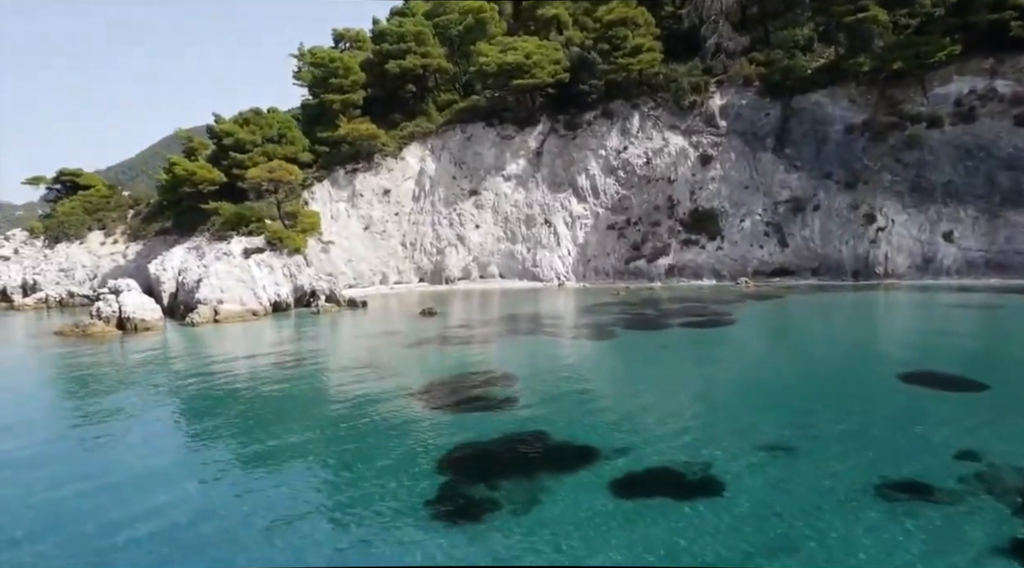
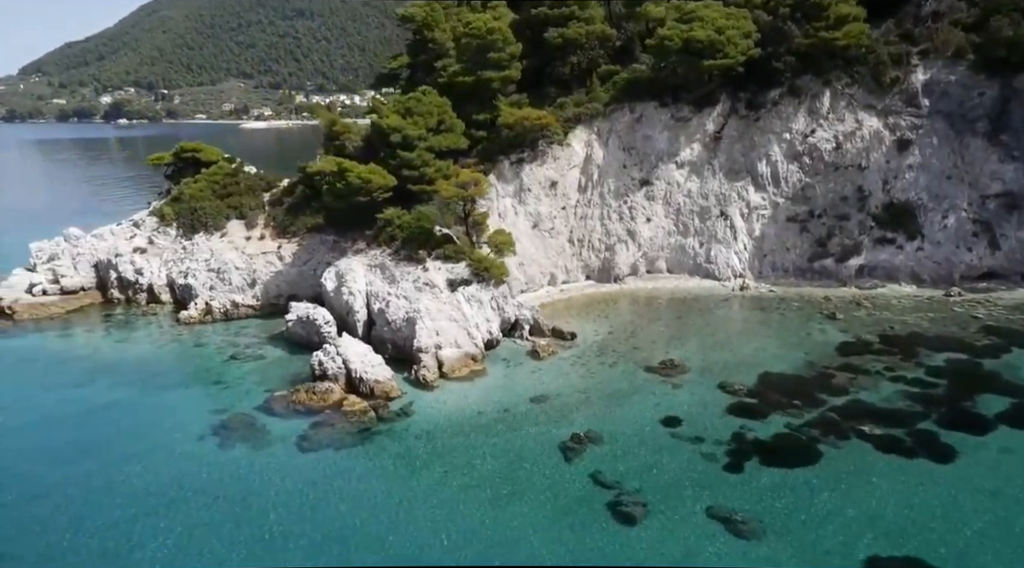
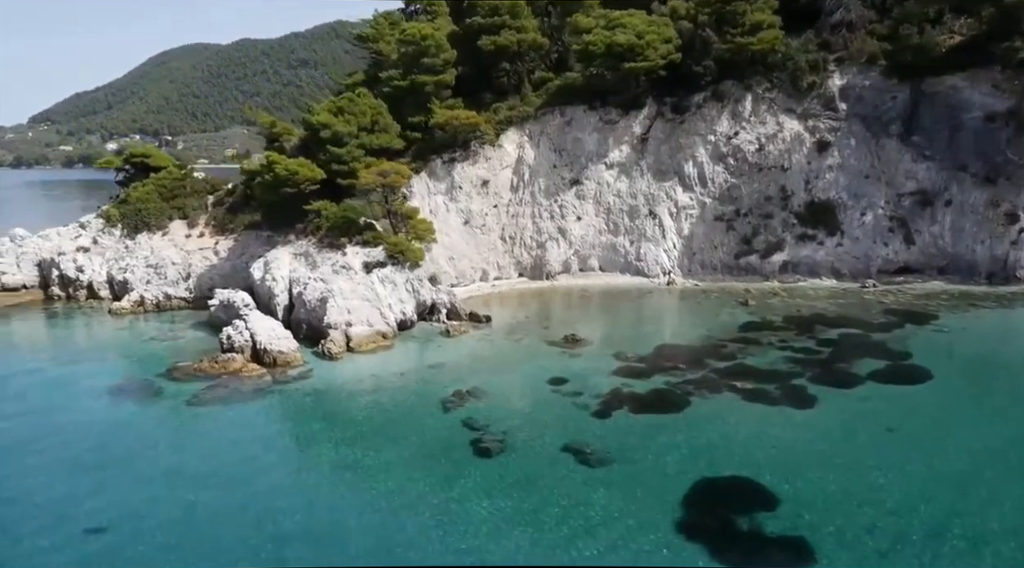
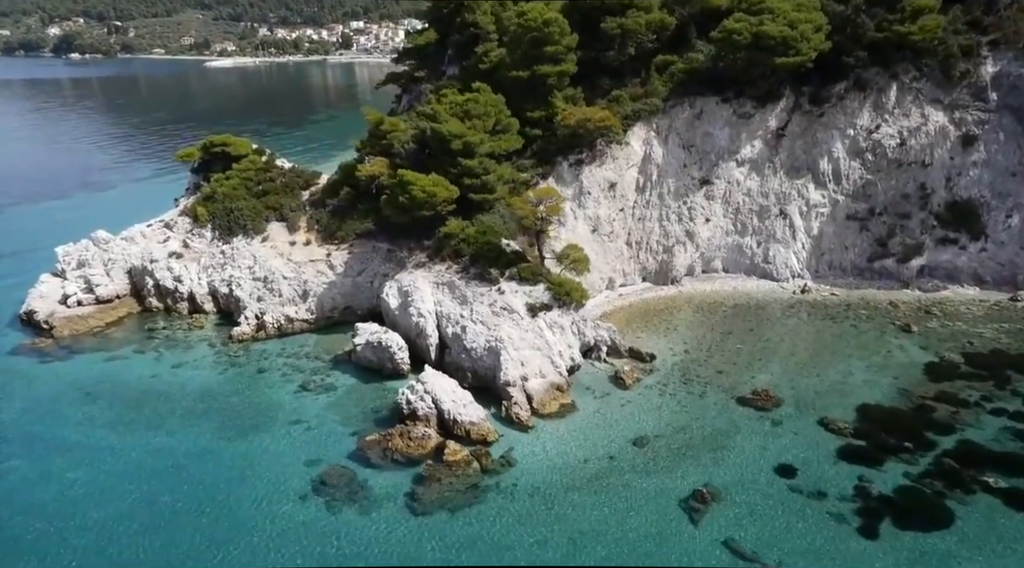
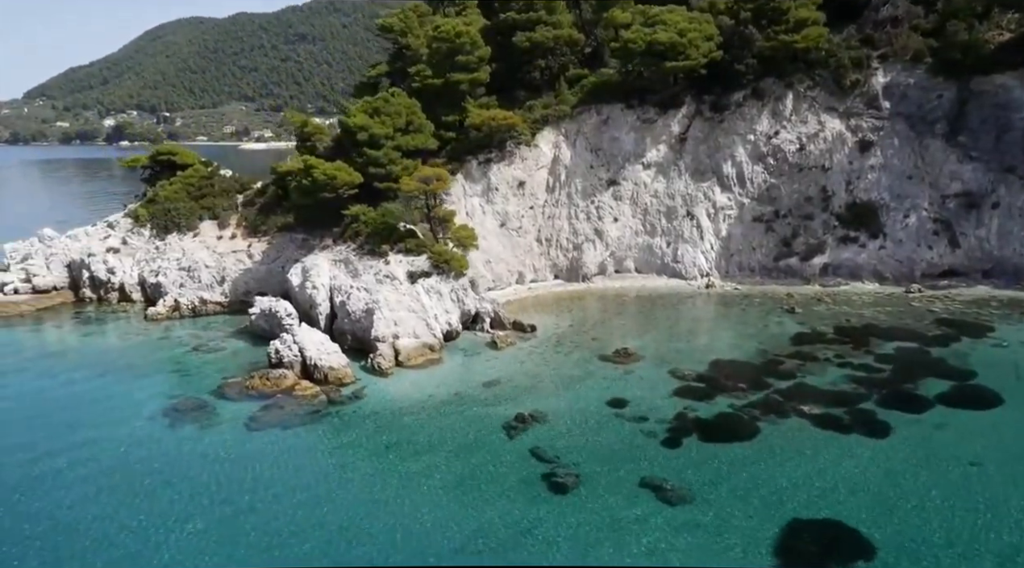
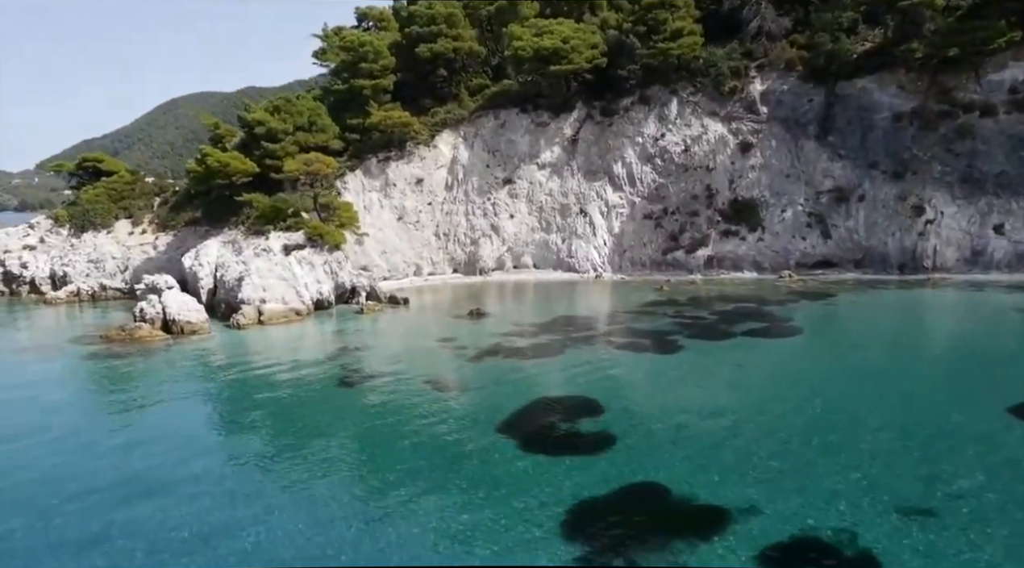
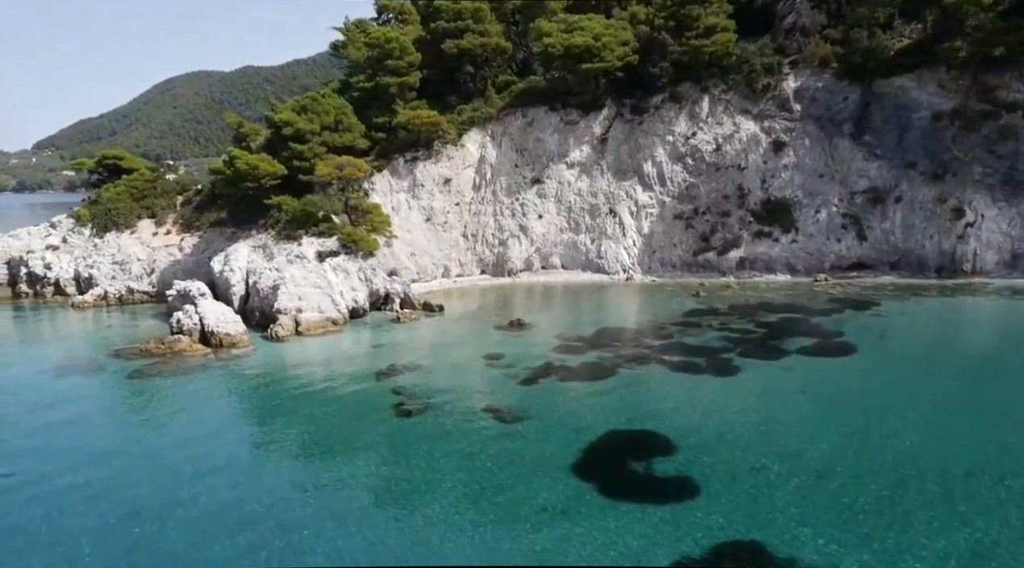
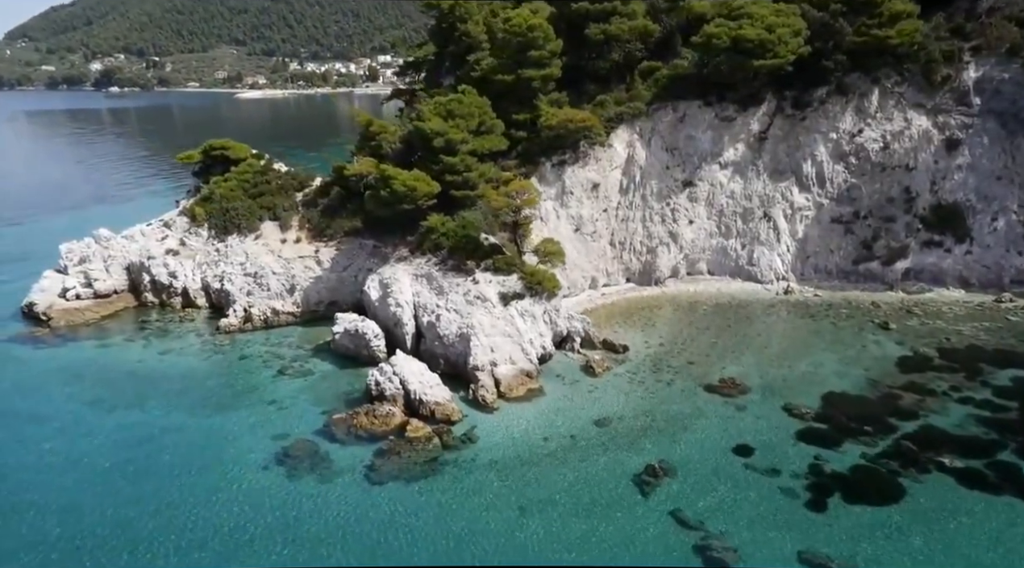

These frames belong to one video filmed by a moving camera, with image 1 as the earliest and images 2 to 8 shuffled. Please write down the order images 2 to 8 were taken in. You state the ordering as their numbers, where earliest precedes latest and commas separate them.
6, 7, 3, 5, 2, 8, 4
